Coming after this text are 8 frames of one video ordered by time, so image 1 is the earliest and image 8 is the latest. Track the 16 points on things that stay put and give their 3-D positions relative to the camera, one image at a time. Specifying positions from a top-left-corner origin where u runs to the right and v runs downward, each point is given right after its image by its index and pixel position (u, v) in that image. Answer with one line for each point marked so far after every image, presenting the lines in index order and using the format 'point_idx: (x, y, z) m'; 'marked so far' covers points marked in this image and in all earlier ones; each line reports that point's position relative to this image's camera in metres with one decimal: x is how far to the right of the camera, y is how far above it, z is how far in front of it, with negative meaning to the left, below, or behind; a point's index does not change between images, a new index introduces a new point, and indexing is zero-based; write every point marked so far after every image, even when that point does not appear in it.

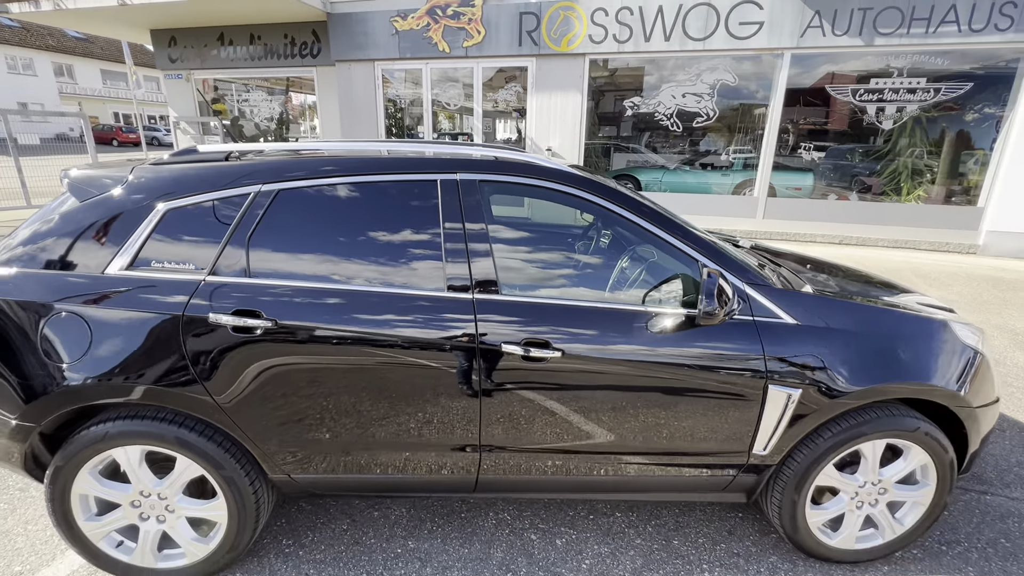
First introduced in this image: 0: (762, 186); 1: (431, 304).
0: (+4.2, +1.7, +7.8) m
1: (-0.4, -0.1, +1.8) m
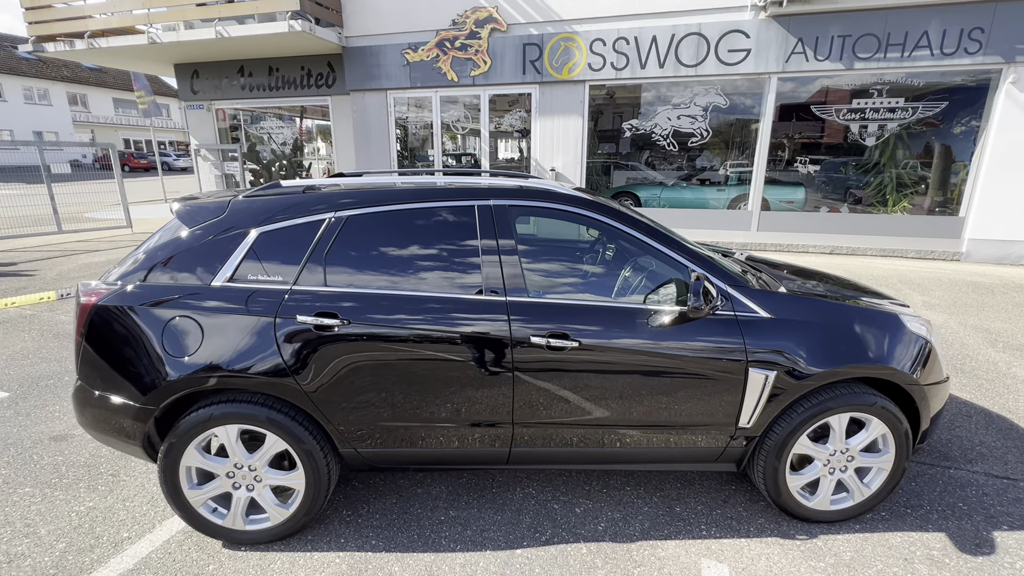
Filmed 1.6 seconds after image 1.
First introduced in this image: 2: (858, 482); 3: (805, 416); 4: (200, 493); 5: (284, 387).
0: (+4.3, +1.5, +8.2) m
1: (-0.3, -0.1, +2.2) m
2: (+1.7, -1.0, +2.4) m
3: (+1.4, -0.6, +2.3) m
4: (-1.4, -0.9, +2.2) m
5: (-1.1, -0.4, +2.1) m
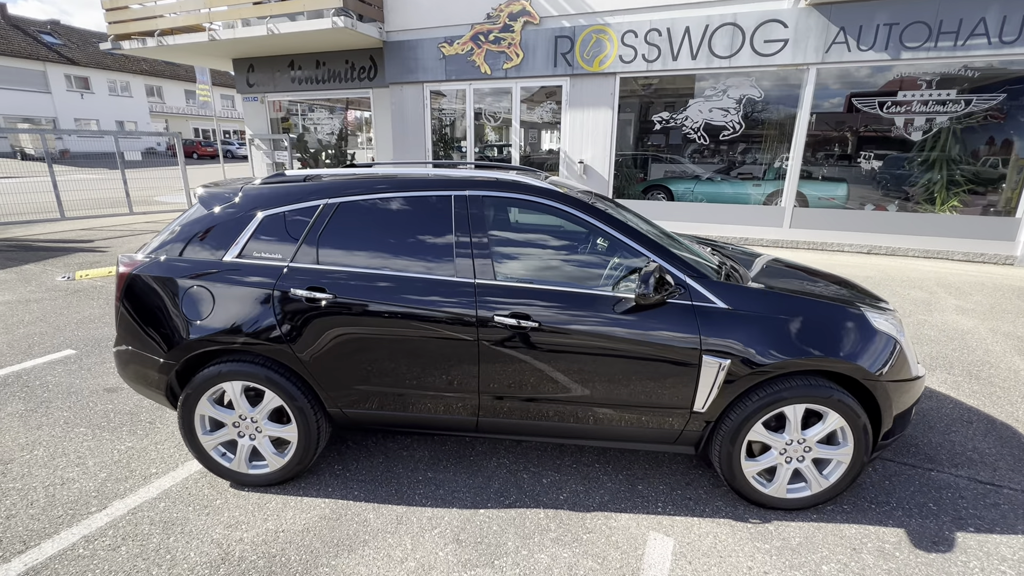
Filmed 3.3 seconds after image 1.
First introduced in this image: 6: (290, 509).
0: (+4.7, +1.6, +8.0) m
1: (-0.4, 0.0, +2.4) m
2: (+1.6, -1.0, +2.4) m
3: (+1.2, -0.6, +2.3) m
4: (-1.6, -0.8, +2.5) m
5: (-1.2, -0.3, +2.4) m
6: (-1.2, -1.1, +2.4) m
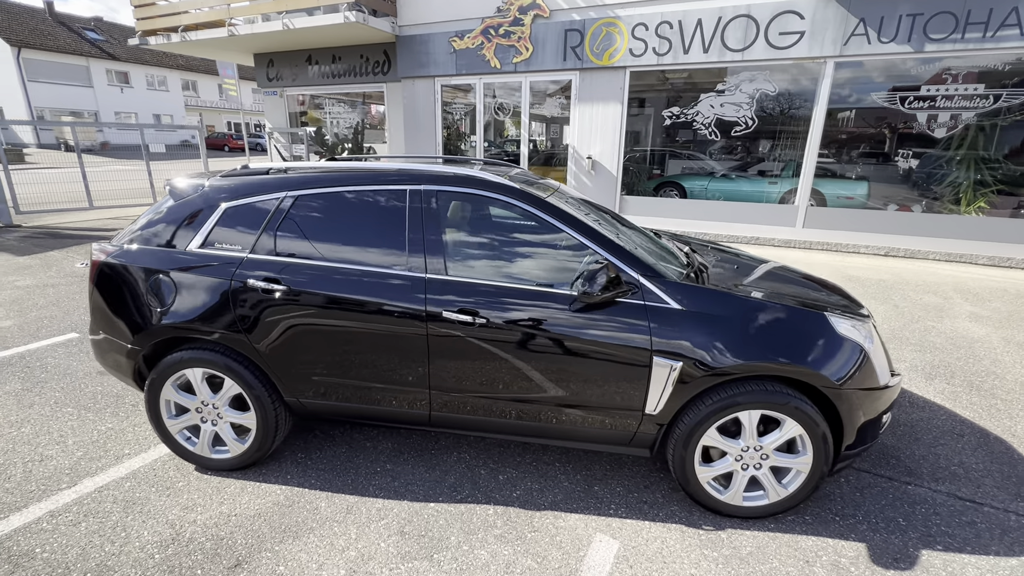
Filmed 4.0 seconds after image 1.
0: (+4.8, +1.5, +7.7) m
1: (-0.6, 0.0, +2.5) m
2: (+1.3, -1.0, +2.3) m
3: (+1.0, -0.6, +2.3) m
4: (-1.9, -0.7, +2.6) m
5: (-1.5, -0.3, +2.5) m
6: (-1.4, -1.1, +2.5) m
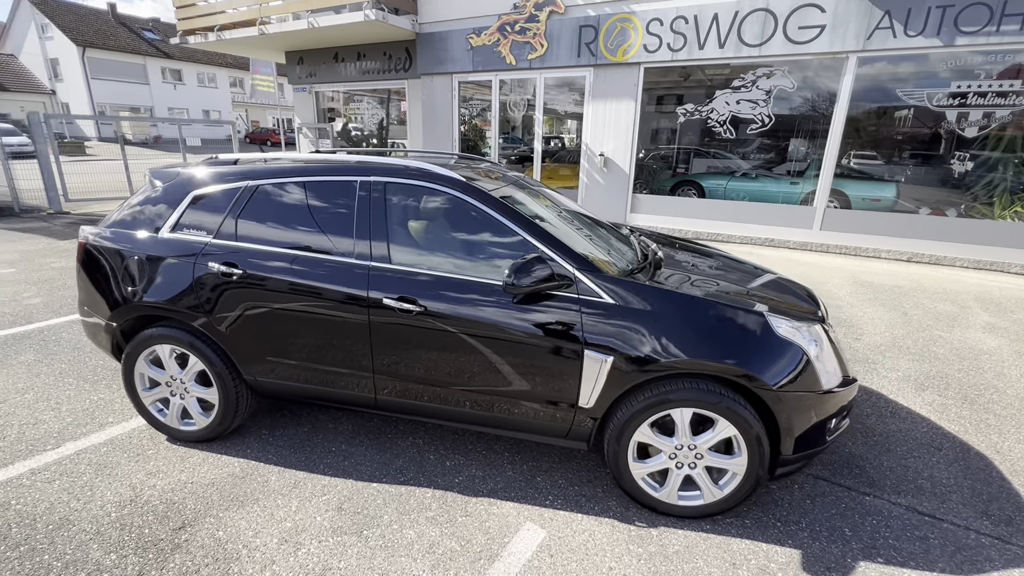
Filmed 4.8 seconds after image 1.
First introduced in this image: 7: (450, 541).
0: (+4.9, +1.5, +7.4) m
1: (-0.9, +0.1, +2.6) m
2: (+1.0, -1.0, +2.3) m
3: (+0.6, -0.6, +2.3) m
4: (-2.2, -0.6, +2.8) m
5: (-1.8, -0.2, +2.7) m
6: (-1.7, -1.0, +2.7) m
7: (-0.3, -1.2, +2.2) m
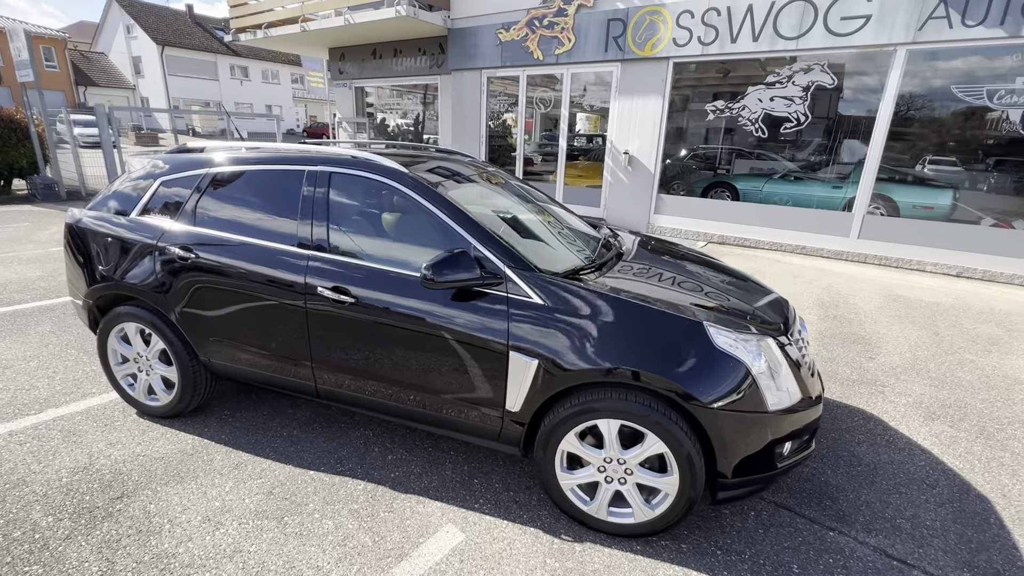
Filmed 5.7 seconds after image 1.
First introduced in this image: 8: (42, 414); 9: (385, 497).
0: (+5.1, +1.3, +6.8) m
1: (-1.2, +0.2, +2.6) m
2: (+0.6, -1.0, +2.2) m
3: (+0.3, -0.6, +2.1) m
4: (-2.5, -0.5, +2.9) m
5: (-2.1, -0.1, +2.8) m
6: (-2.1, -0.9, +2.8) m
7: (-0.7, -1.2, +2.2) m
8: (-3.0, -0.8, +3.0) m
9: (-0.7, -1.1, +2.4) m
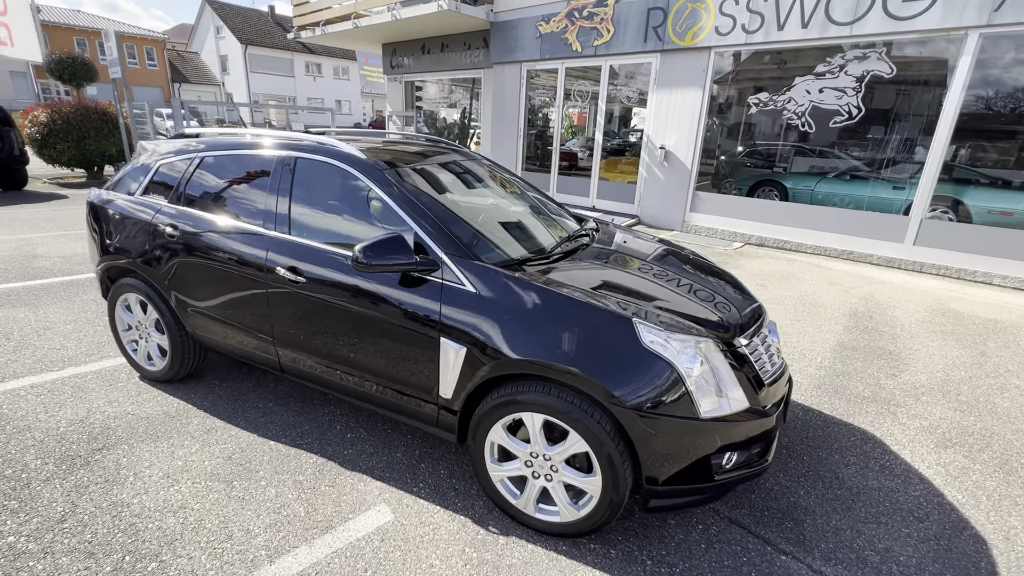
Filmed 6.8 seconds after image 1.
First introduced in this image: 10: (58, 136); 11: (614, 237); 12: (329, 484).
0: (+5.4, +1.1, +6.1) m
1: (-1.5, +0.3, +2.7) m
2: (+0.2, -0.9, +2.1) m
3: (-0.1, -0.5, +2.1) m
4: (-2.7, -0.3, +3.2) m
5: (-2.3, +0.1, +3.0) m
6: (-2.3, -0.7, +3.0) m
7: (-1.0, -1.1, +2.3) m
8: (-3.2, -0.6, +3.3) m
9: (-1.0, -1.0, +2.5) m
10: (-11.1, +3.7, +11.4) m
11: (+0.7, +0.4, +3.3) m
12: (-0.9, -1.0, +2.4) m
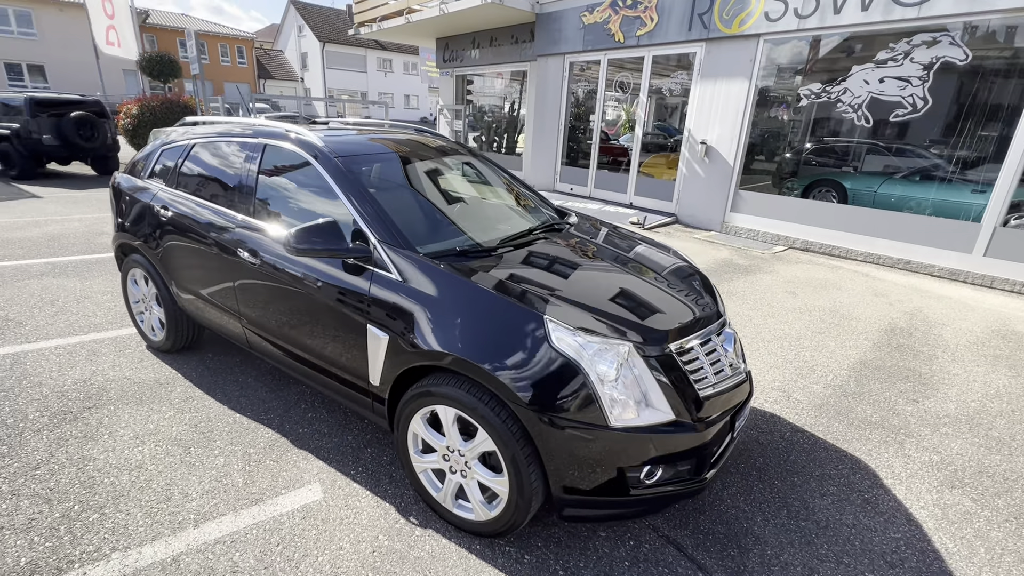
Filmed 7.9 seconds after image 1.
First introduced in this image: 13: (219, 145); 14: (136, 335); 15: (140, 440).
0: (+5.6, +0.9, +5.4) m
1: (-1.7, +0.4, +2.9) m
2: (-0.1, -0.9, +2.0) m
3: (-0.4, -0.5, +2.1) m
4: (-2.9, -0.1, +3.5) m
5: (-2.5, +0.3, +3.3) m
6: (-2.5, -0.6, +3.3) m
7: (-1.4, -1.0, +2.4) m
8: (-3.4, -0.4, +3.7) m
9: (-1.3, -0.9, +2.6) m
10: (-9.9, +4.4, +12.7) m
11: (+0.5, +0.4, +3.1) m
12: (-1.3, -0.9, +2.5) m
13: (-1.9, +1.0, +3.1) m
14: (-3.0, -0.4, +3.8) m
15: (-2.1, -0.8, +2.6) m
